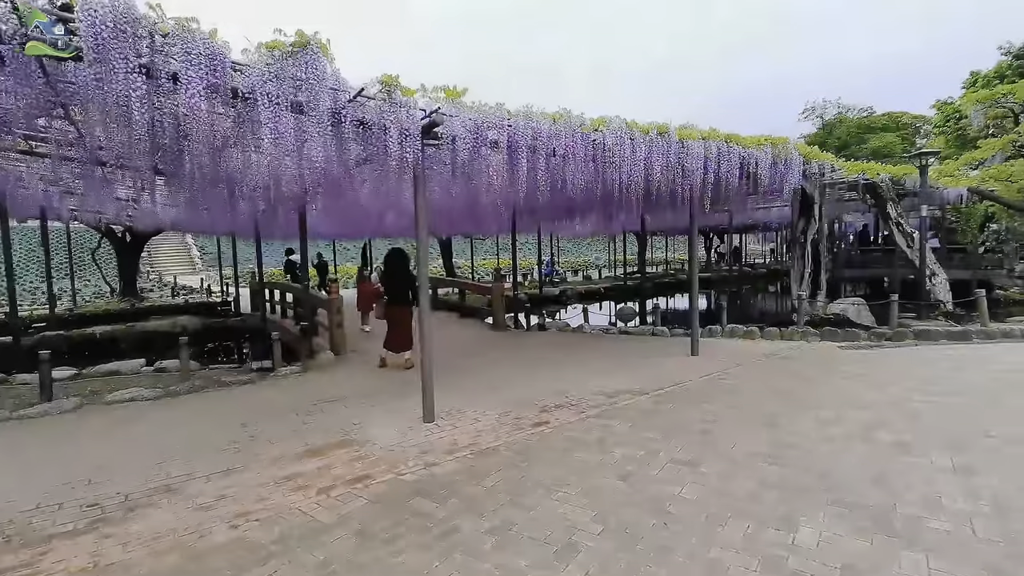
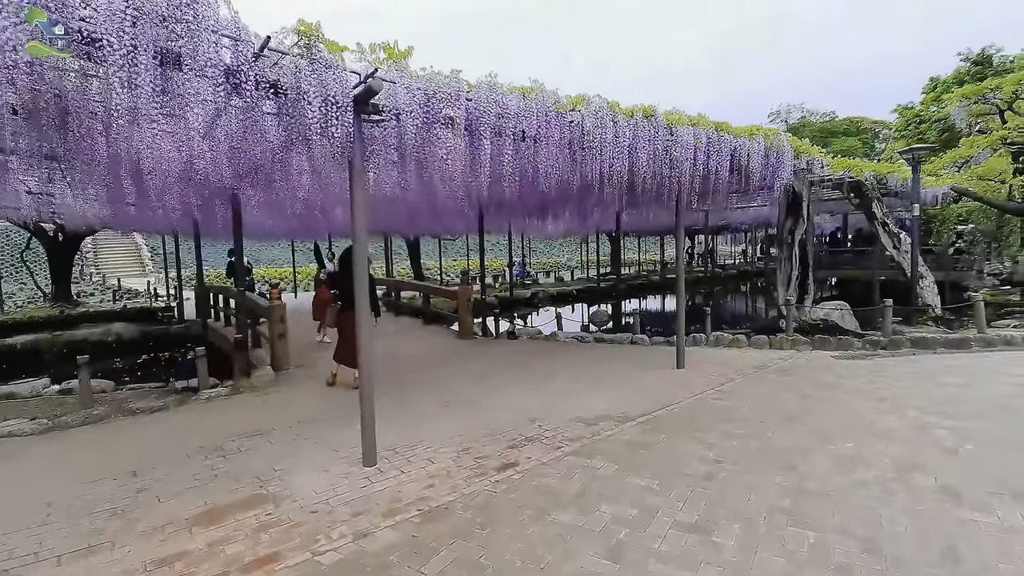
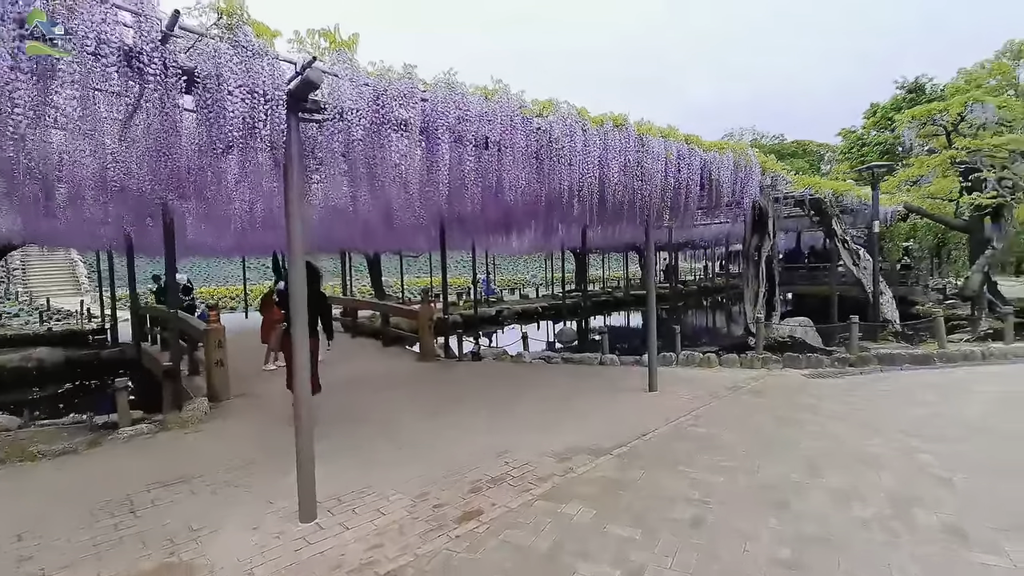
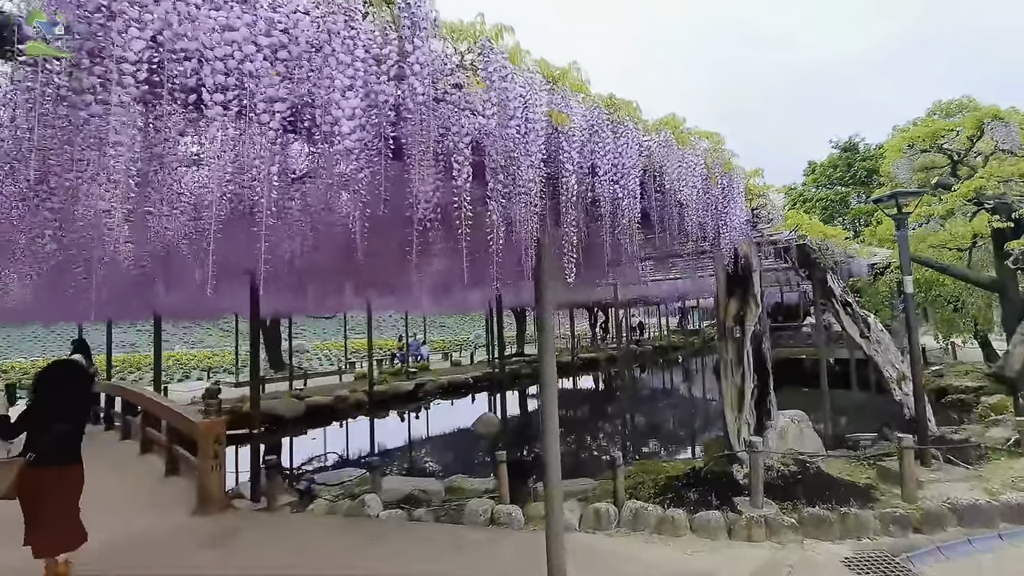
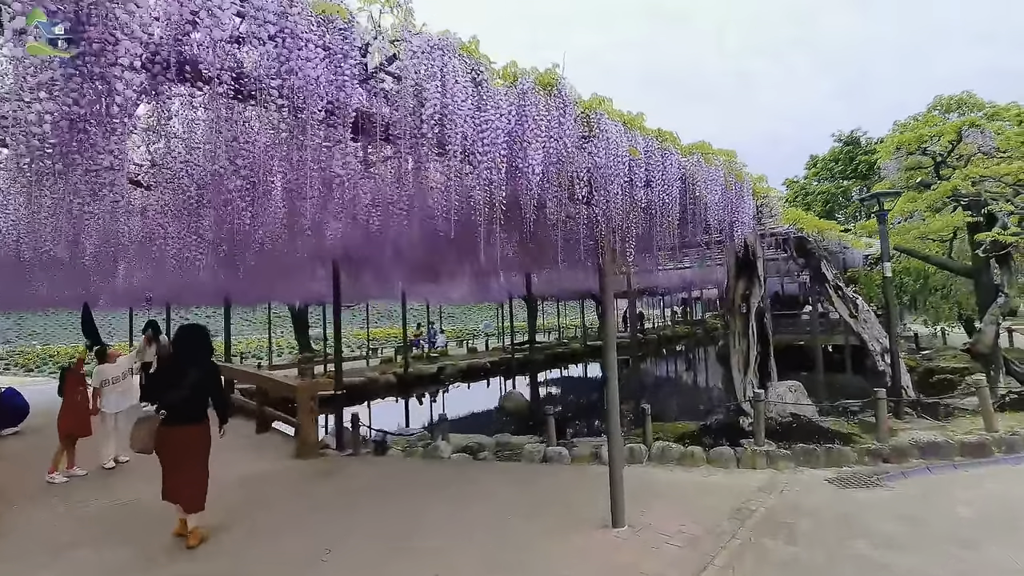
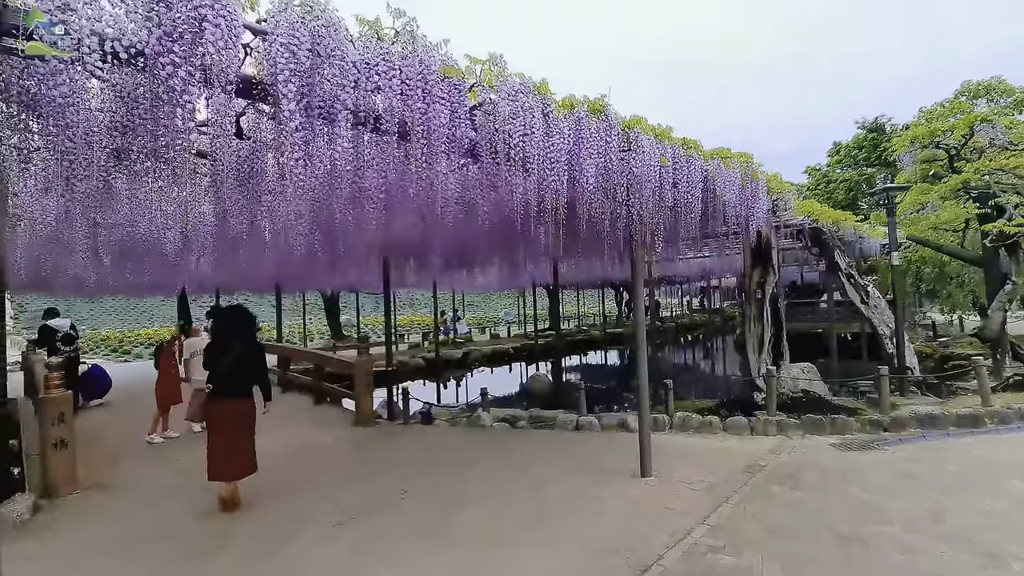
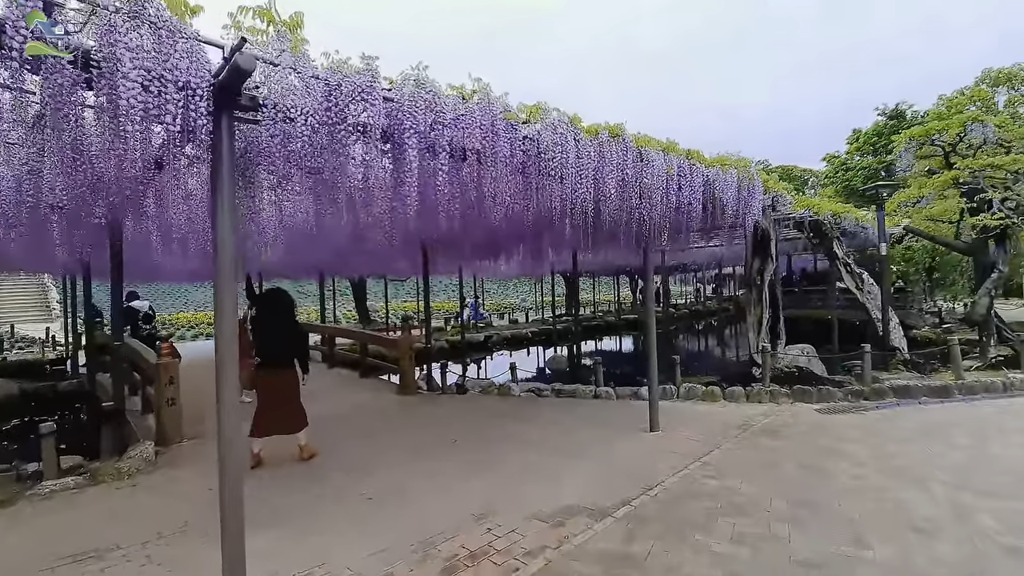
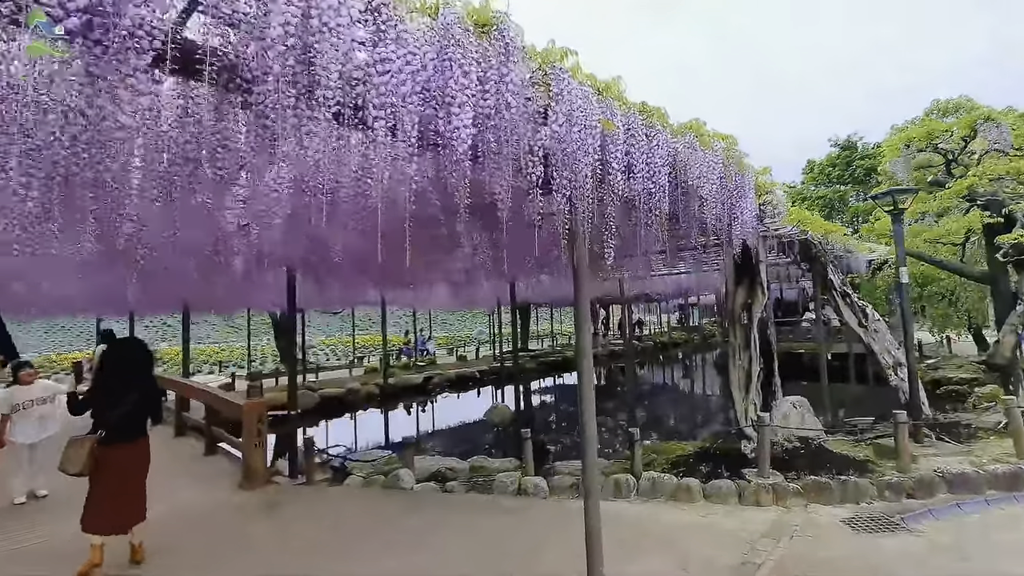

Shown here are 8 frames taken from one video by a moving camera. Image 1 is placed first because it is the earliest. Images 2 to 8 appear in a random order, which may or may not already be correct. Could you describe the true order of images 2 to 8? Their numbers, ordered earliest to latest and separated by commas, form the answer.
2, 3, 7, 6, 5, 8, 4
